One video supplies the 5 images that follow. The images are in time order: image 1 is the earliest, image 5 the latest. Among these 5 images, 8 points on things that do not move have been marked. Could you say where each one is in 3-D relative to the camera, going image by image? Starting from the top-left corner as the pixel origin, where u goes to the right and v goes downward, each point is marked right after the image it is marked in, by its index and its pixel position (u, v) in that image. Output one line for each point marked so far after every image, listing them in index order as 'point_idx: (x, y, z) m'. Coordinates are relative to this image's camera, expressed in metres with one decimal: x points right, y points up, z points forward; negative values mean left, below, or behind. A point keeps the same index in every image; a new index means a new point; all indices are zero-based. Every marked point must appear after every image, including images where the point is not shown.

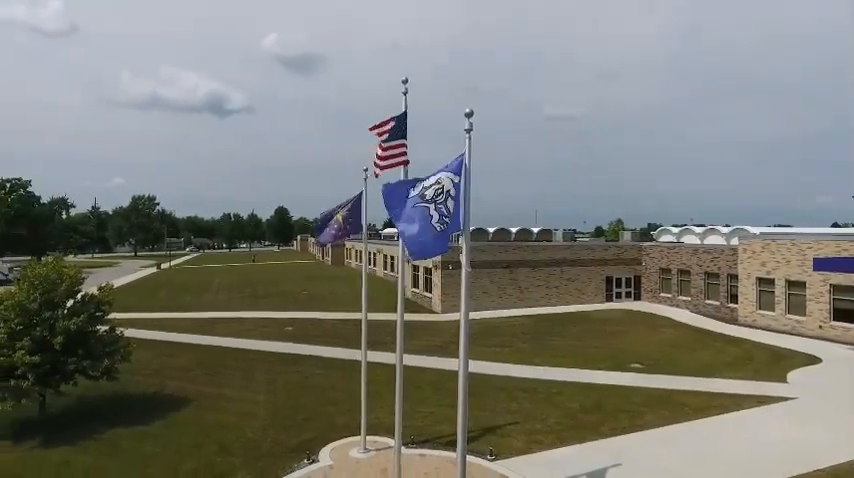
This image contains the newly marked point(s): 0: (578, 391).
0: (+4.8, -4.8, +16.8) m
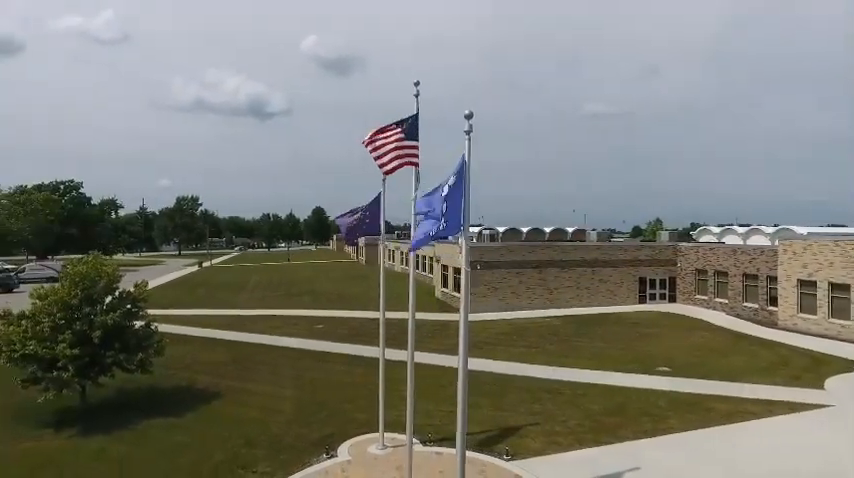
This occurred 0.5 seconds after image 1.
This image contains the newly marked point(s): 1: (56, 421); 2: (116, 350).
0: (+5.5, -4.8, +16.5) m
1: (-10.7, -5.2, +15.1) m
2: (-9.1, -3.3, +15.5) m
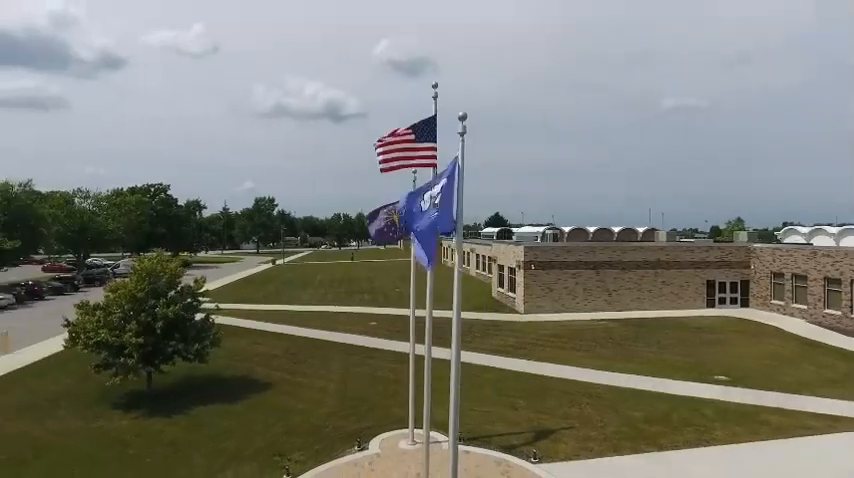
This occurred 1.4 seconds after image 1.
0: (+6.6, -4.8, +15.9) m
1: (-9.6, -5.2, +16.7) m
2: (-8.0, -3.2, +16.8) m
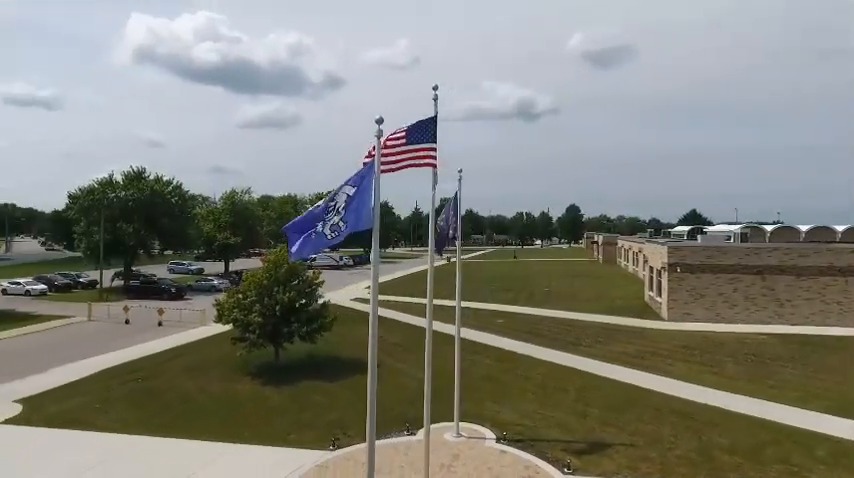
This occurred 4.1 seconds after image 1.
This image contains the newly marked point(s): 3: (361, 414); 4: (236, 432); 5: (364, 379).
0: (+8.2, -4.8, +13.5) m
1: (-6.6, -5.0, +20.1) m
2: (-5.0, -3.1, +19.7) m
3: (-1.9, -5.2, +15.5) m
4: (-5.4, -5.4, +14.8) m
5: (-2.2, -5.0, +19.1) m
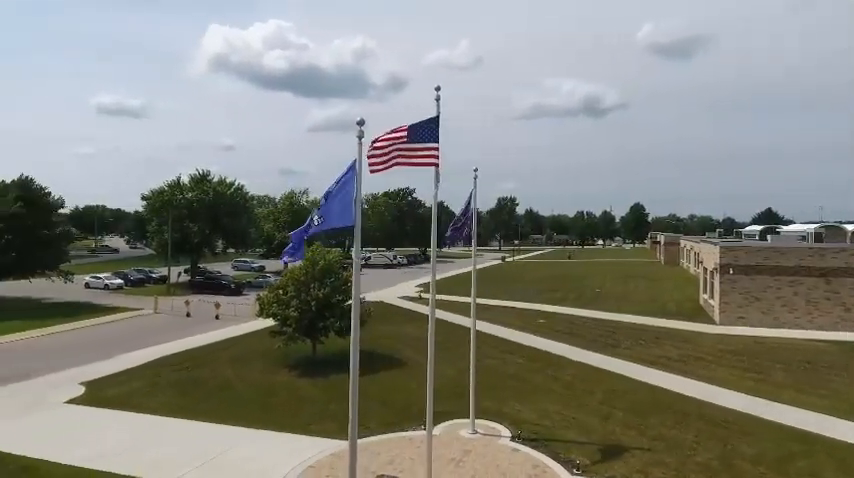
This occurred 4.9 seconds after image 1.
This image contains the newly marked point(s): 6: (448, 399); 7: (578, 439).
0: (+8.6, -4.8, +12.7) m
1: (-5.4, -5.0, +21.0) m
2: (-3.8, -3.0, +20.4) m
3: (-1.3, -5.1, +15.9) m
4: (-4.8, -5.3, +15.6) m
5: (-1.2, -5.0, +19.5) m
6: (+0.7, -5.0, +16.7) m
7: (+3.7, -5.0, +13.1) m
